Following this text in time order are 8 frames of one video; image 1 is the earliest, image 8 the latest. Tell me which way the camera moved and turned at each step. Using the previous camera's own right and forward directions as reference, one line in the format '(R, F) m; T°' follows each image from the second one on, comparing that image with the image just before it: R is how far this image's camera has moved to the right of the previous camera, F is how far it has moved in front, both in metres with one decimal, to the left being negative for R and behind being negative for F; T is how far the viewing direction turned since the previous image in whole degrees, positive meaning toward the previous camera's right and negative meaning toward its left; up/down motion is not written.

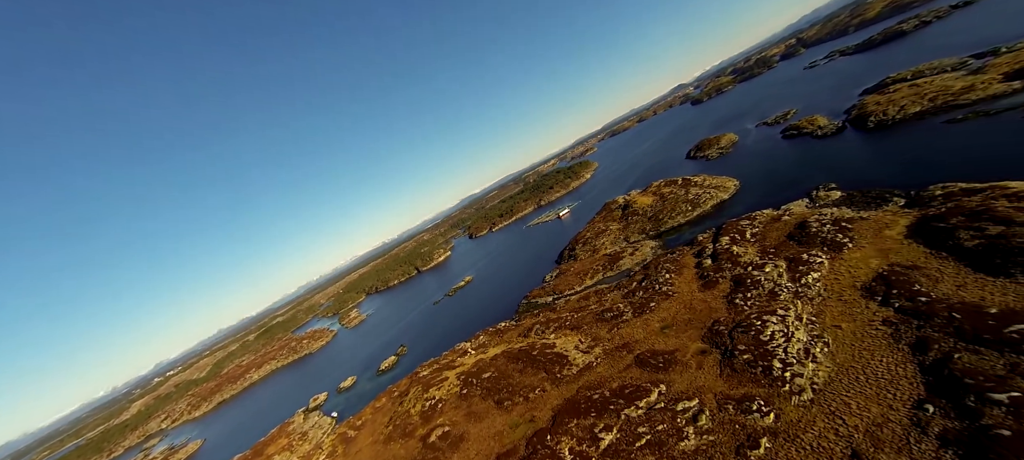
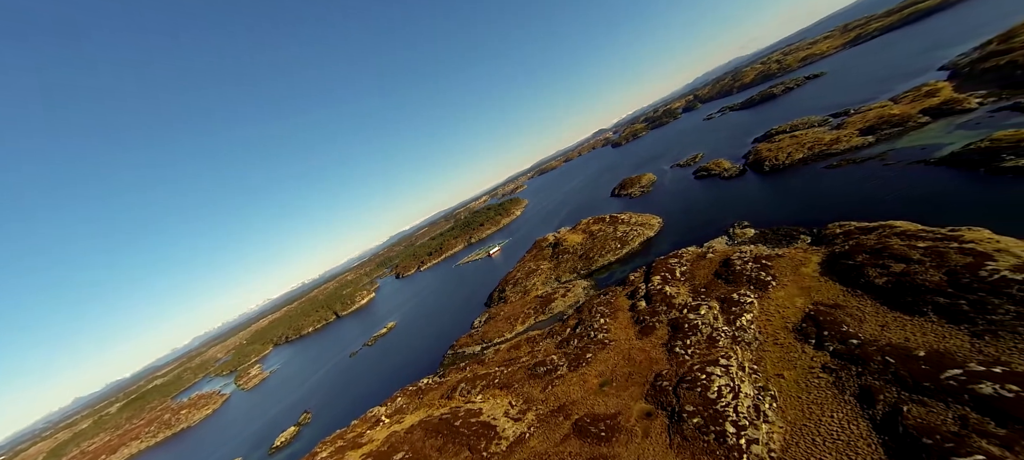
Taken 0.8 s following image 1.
(+1.7, +4.8) m; +12°
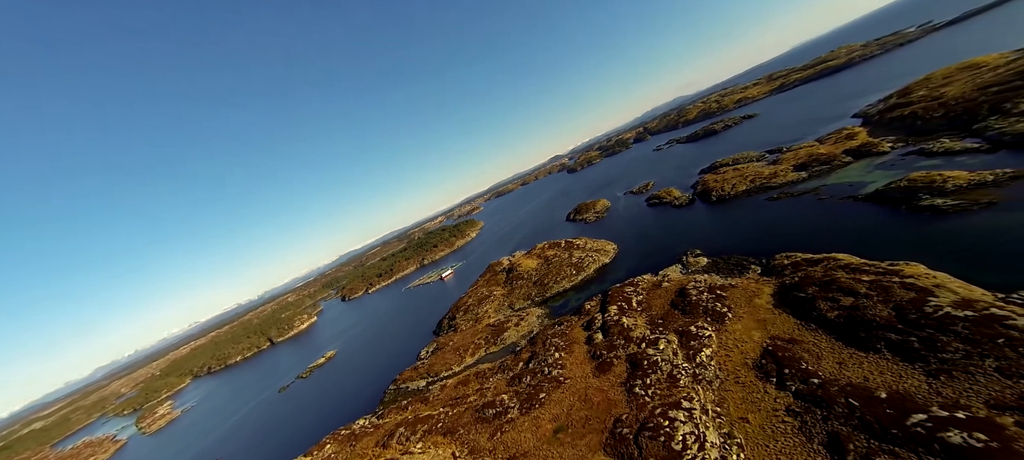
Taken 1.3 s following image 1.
(+0.8, +3.0) m; +8°
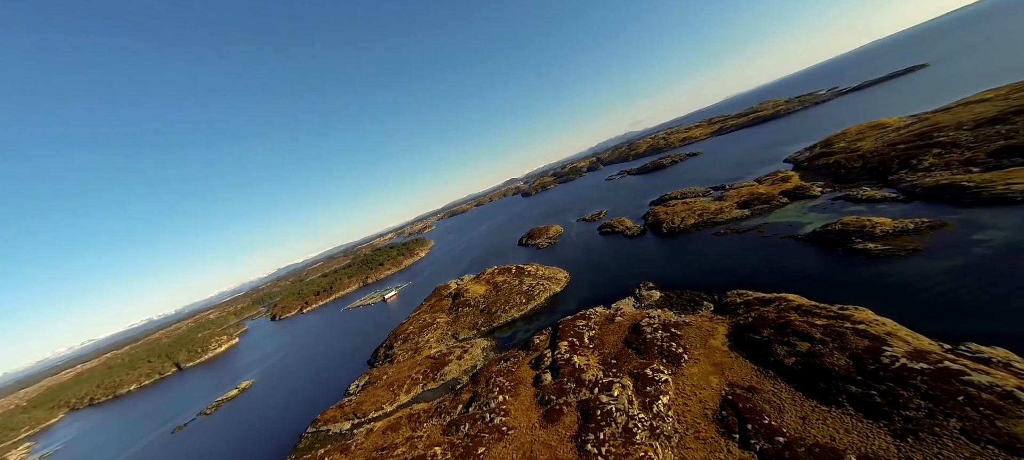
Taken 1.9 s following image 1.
(+0.8, +3.4) m; +8°
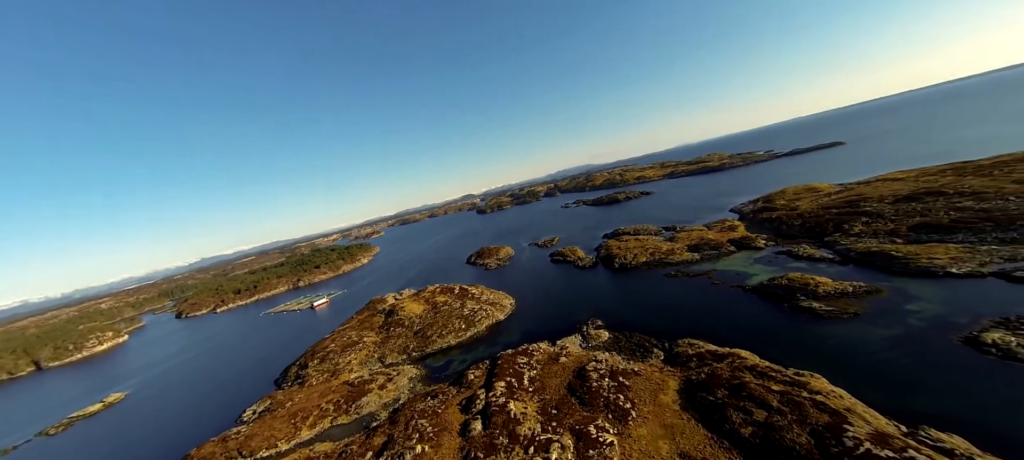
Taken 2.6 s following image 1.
(+0.9, +3.6) m; +7°
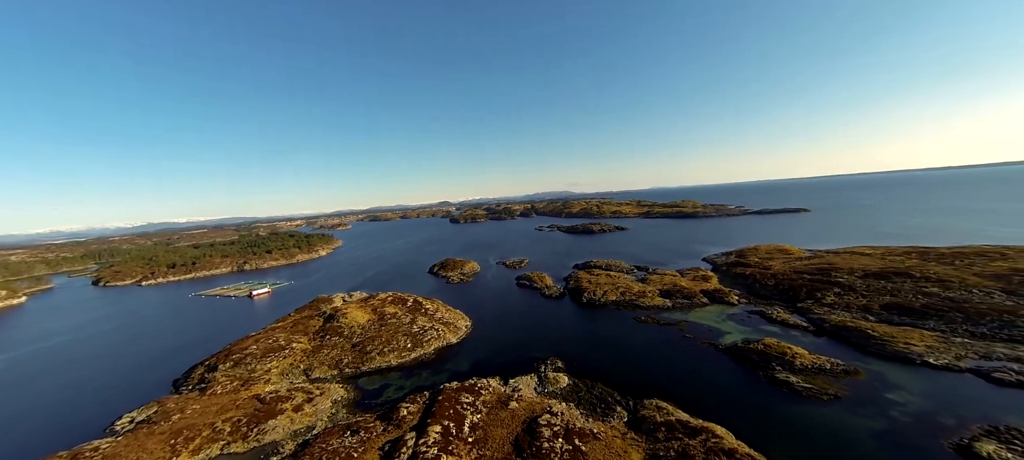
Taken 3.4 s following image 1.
(+0.6, +3.7) m; +4°
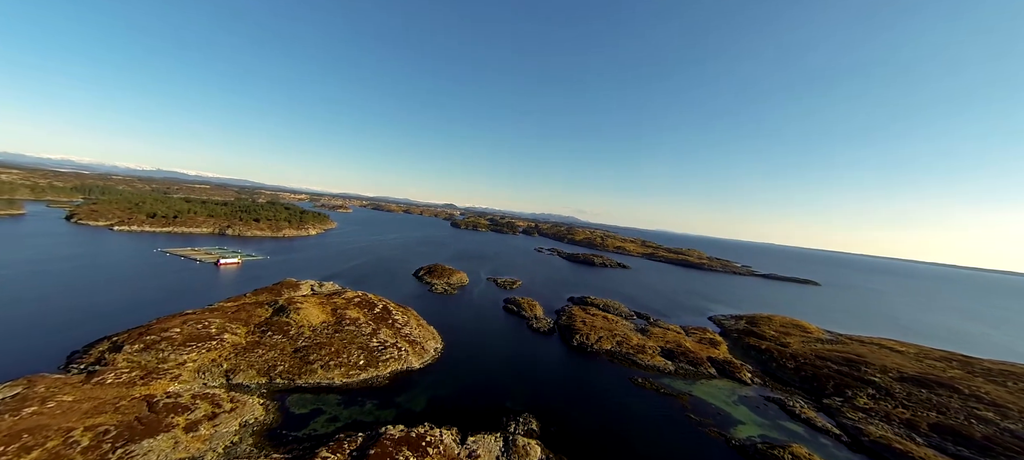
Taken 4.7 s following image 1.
(+0.1, +5.7) m; 0°
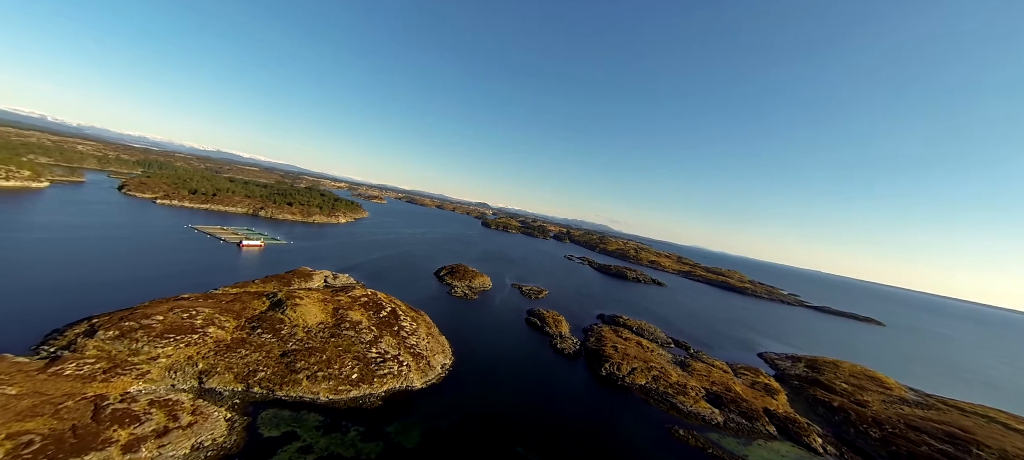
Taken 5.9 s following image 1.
(-0.2, +5.4) m; -5°
